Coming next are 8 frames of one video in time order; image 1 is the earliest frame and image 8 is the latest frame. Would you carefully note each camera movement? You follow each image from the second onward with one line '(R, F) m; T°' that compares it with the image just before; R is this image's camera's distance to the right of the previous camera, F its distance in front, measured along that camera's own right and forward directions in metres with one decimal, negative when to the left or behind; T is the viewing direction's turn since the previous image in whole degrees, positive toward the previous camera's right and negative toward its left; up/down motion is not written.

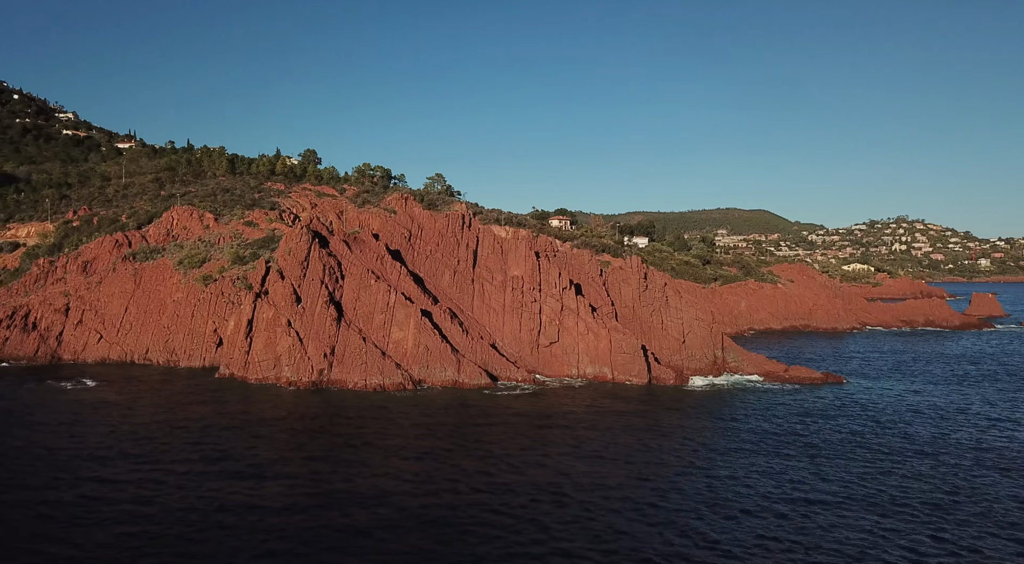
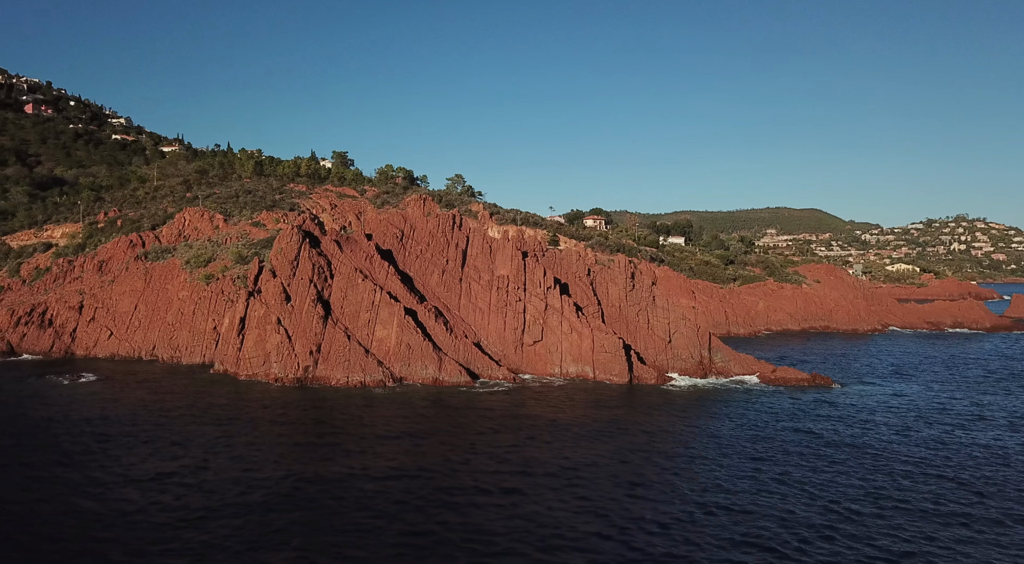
(+2.6, -0.1) m; -3°
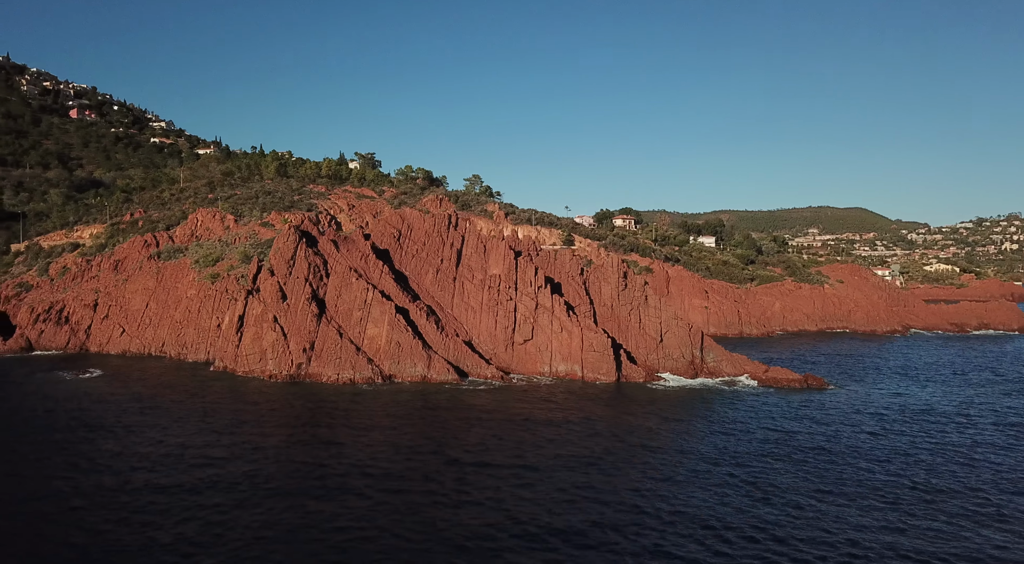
(+2.0, -0.1) m; -2°
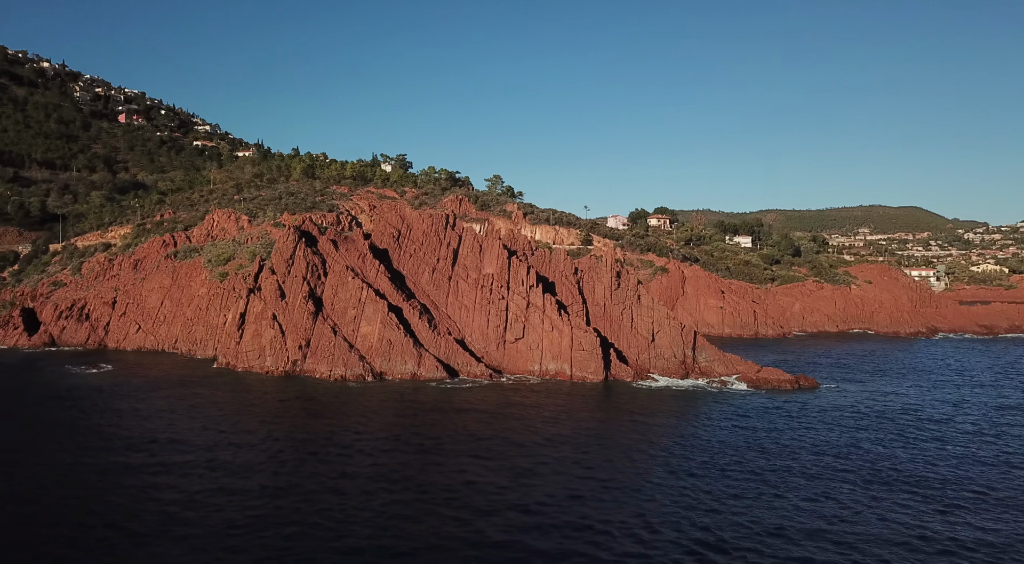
(+2.2, -0.2) m; -3°
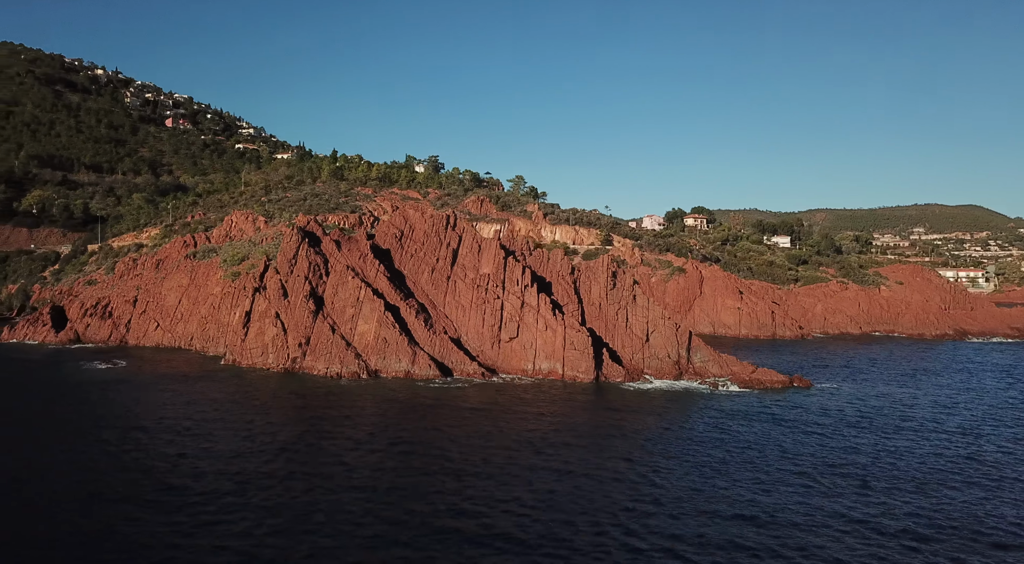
(+2.1, -0.2) m; -3°
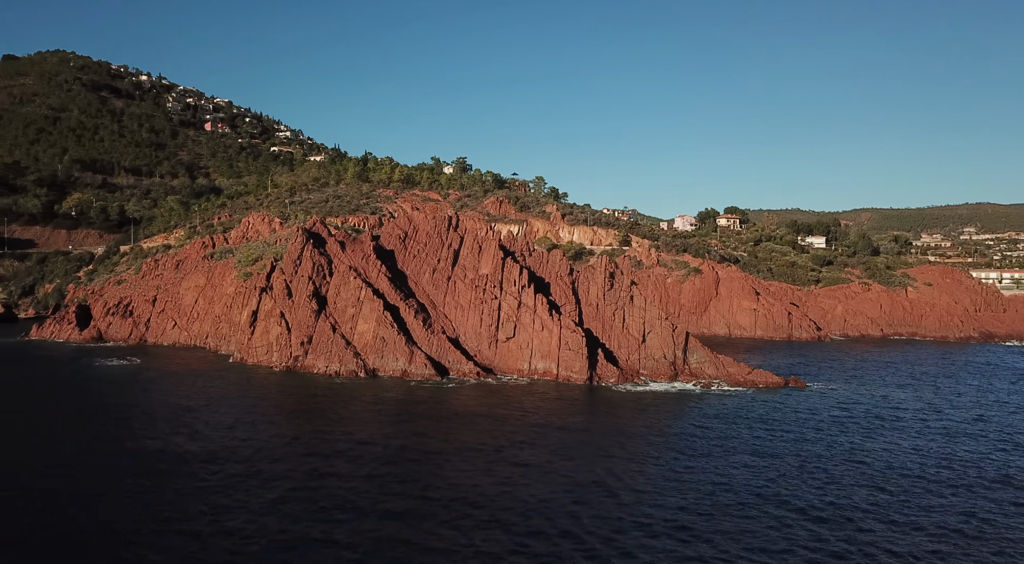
(+1.8, -0.2) m; -3°
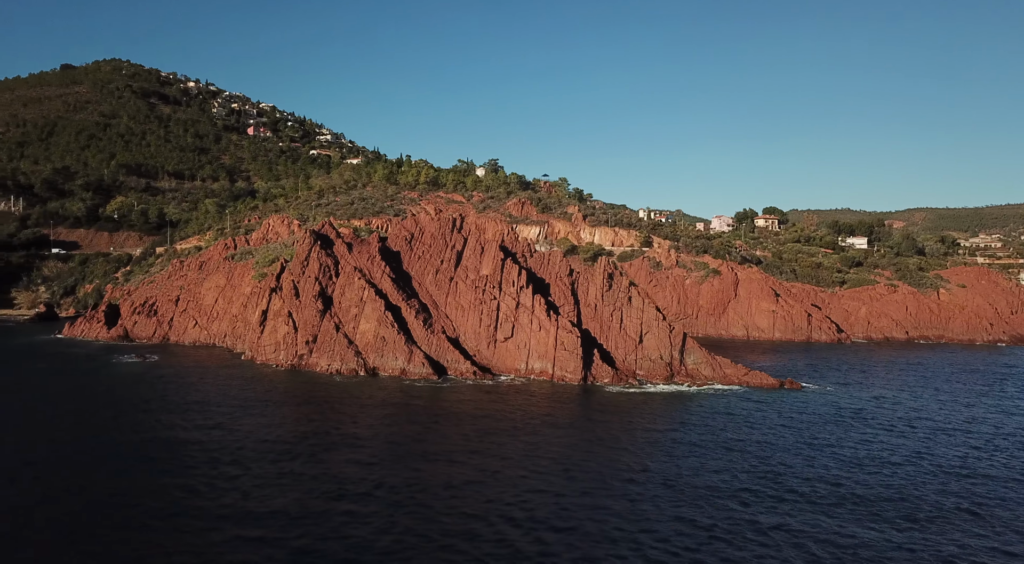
(+1.9, -0.4) m; -3°
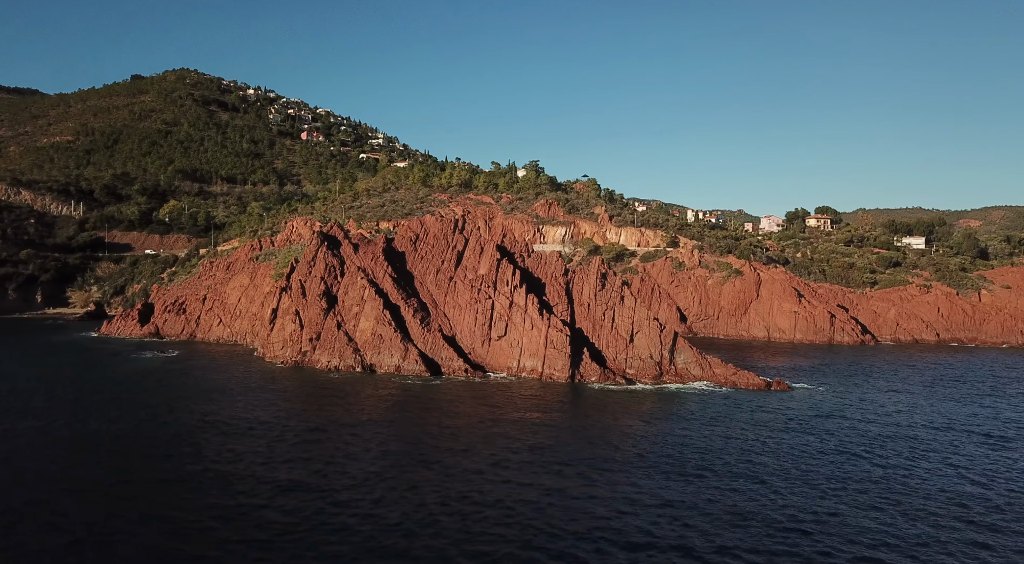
(+2.8, -0.6) m; -4°
